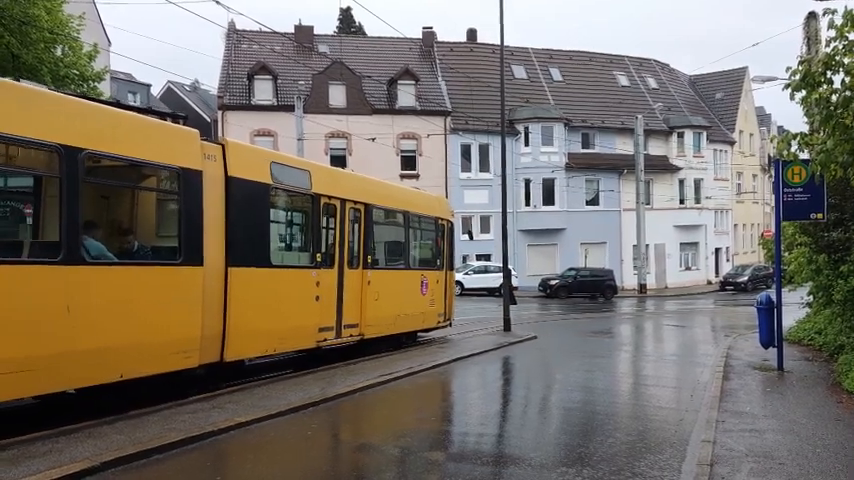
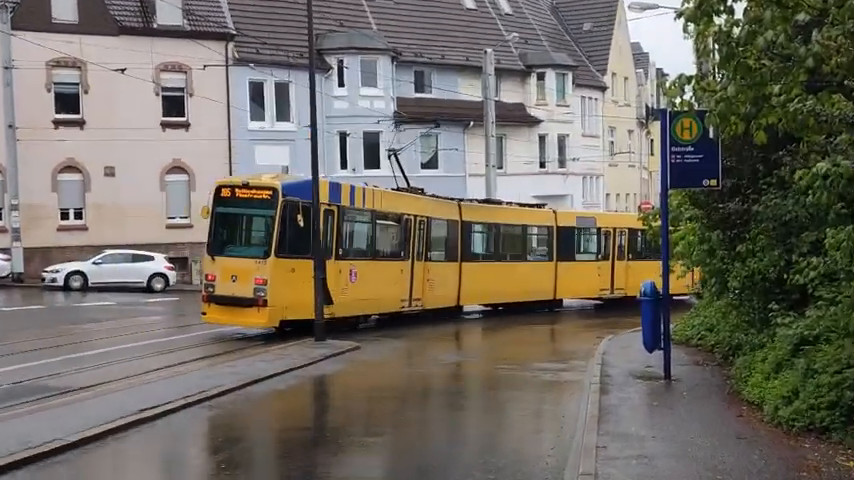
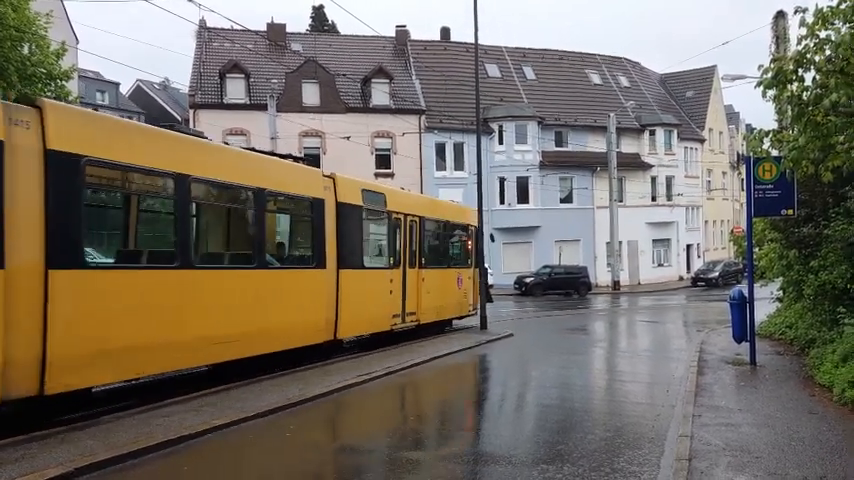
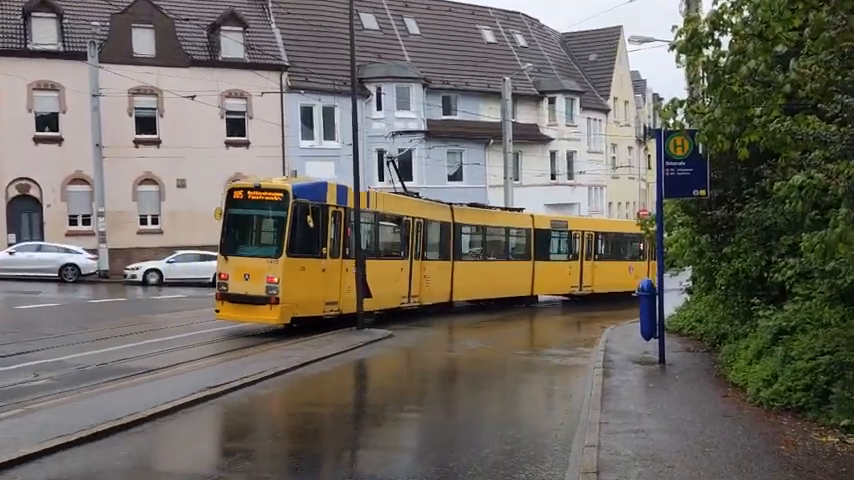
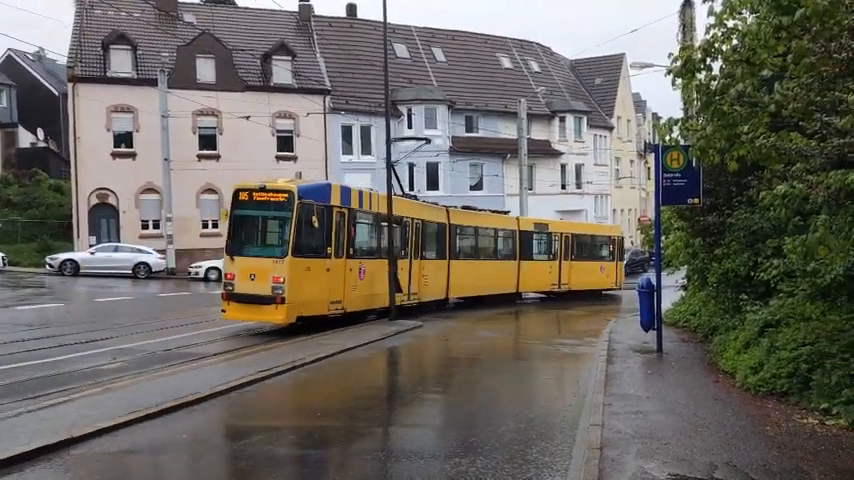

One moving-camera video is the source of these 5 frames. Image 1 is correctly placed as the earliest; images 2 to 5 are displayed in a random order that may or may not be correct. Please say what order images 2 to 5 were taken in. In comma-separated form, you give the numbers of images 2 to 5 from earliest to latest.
3, 5, 4, 2
